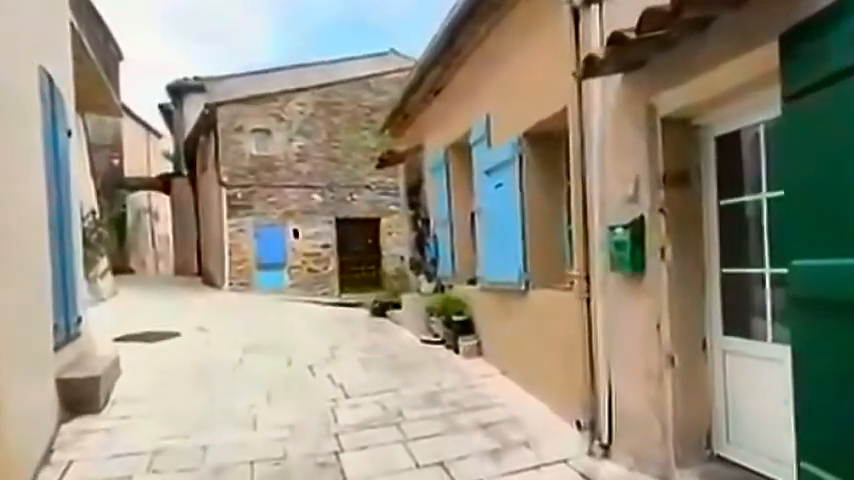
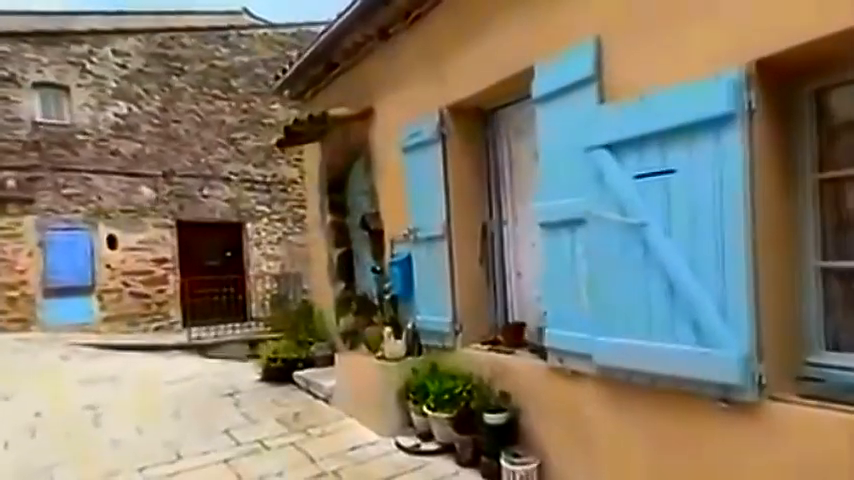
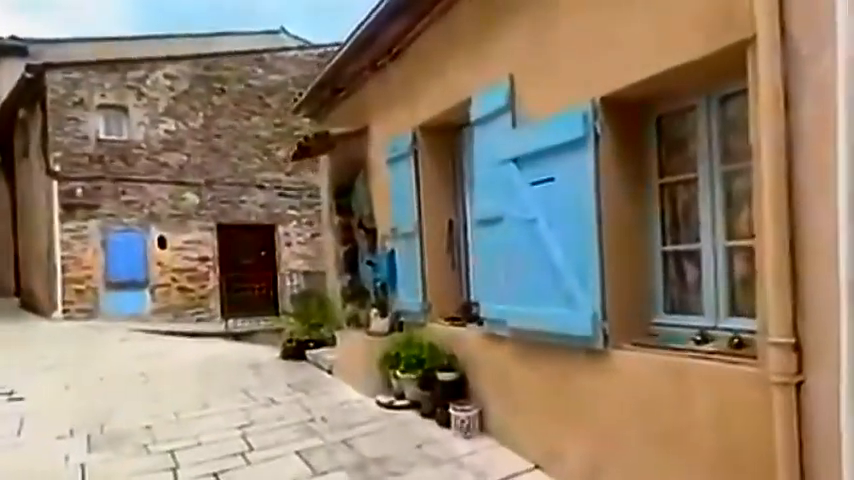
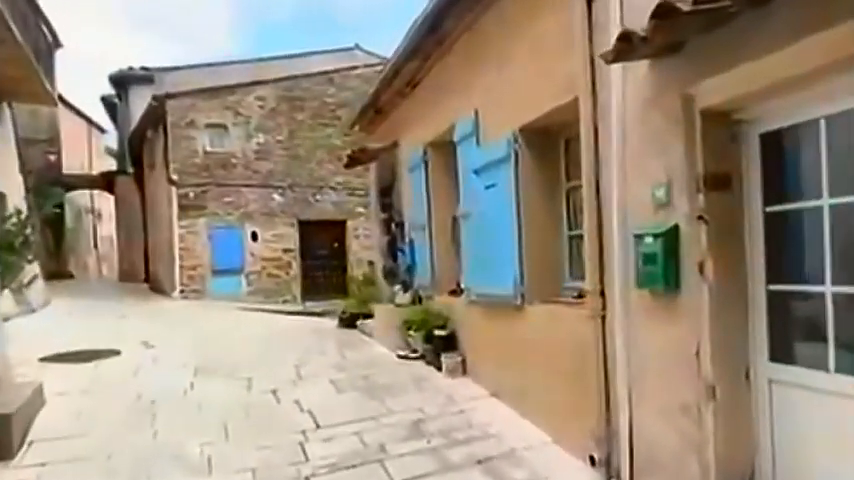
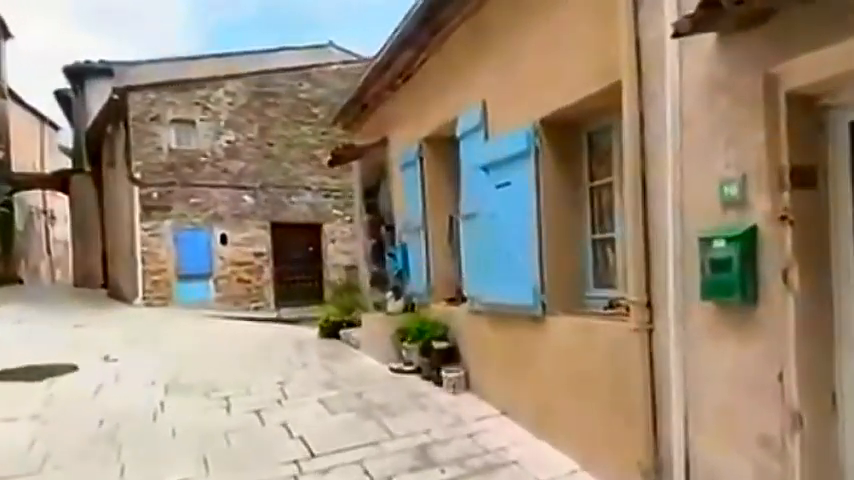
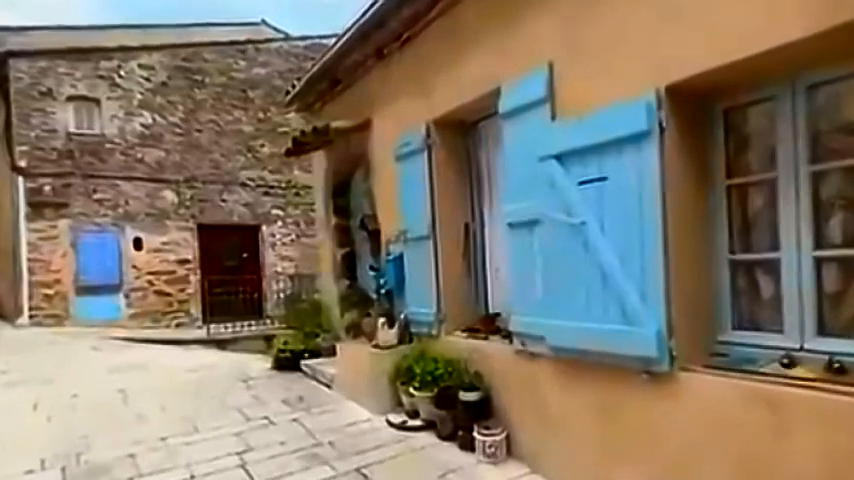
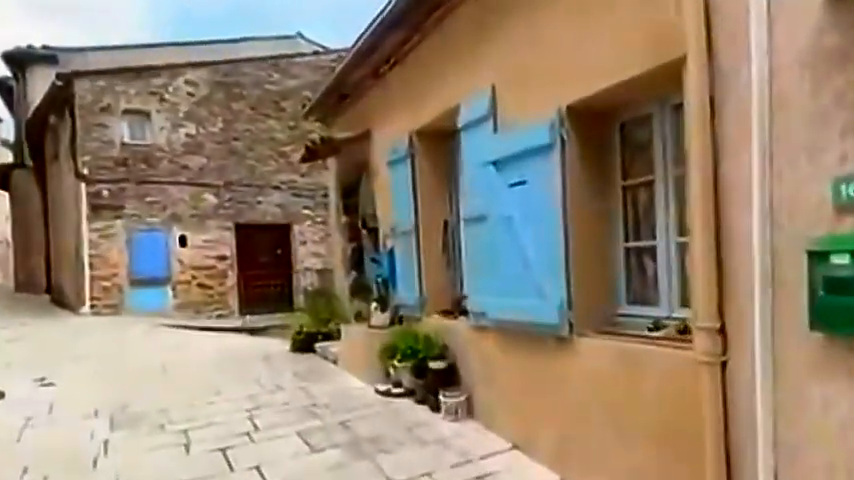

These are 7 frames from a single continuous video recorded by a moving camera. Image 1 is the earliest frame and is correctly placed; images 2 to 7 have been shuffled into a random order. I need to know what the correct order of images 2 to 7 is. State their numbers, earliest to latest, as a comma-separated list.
4, 5, 7, 3, 6, 2
